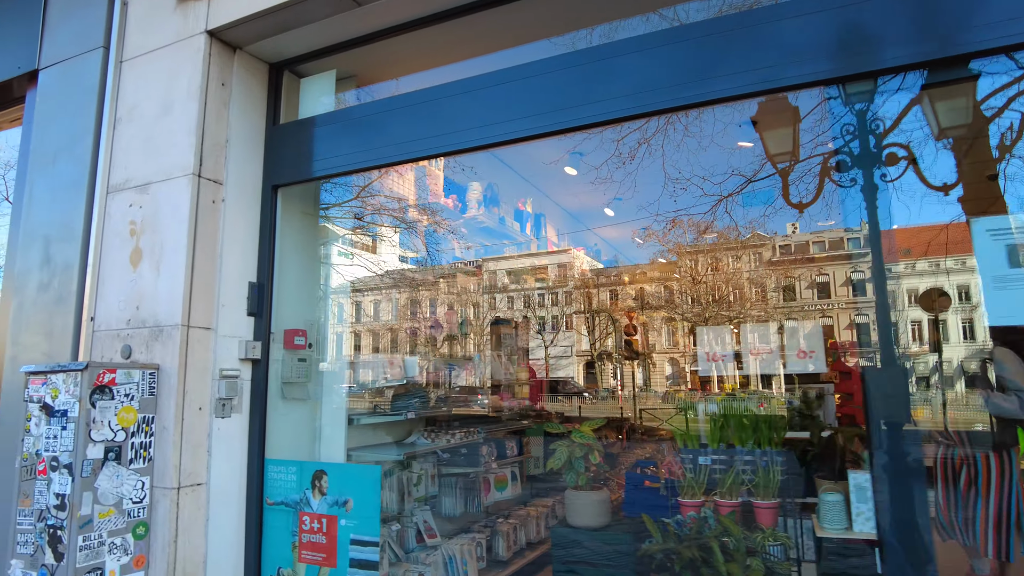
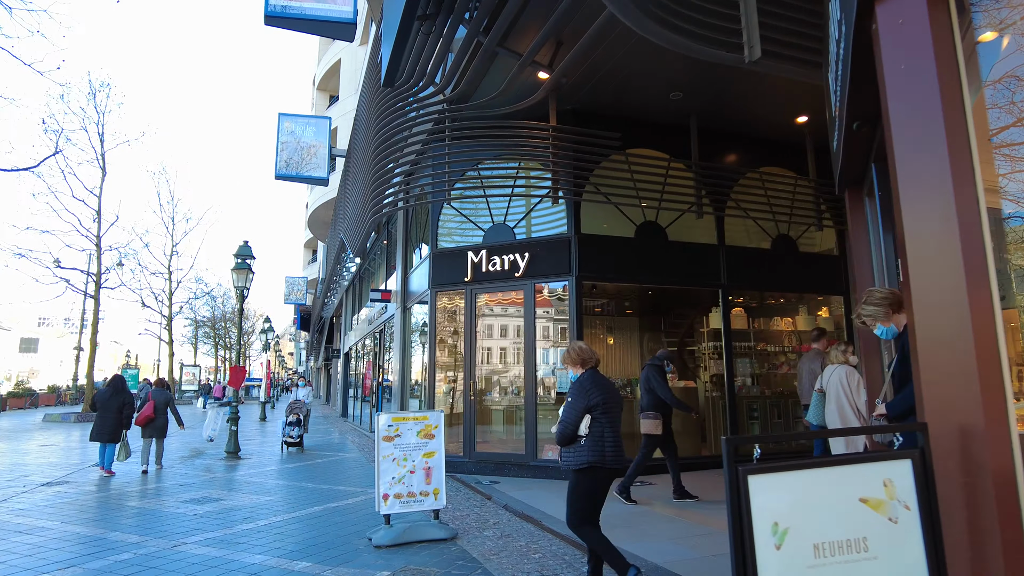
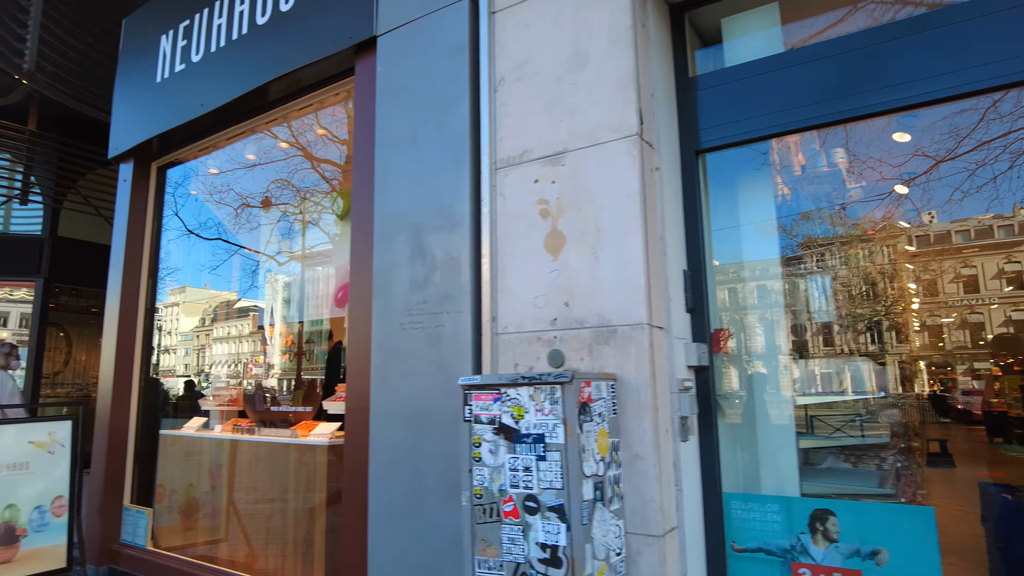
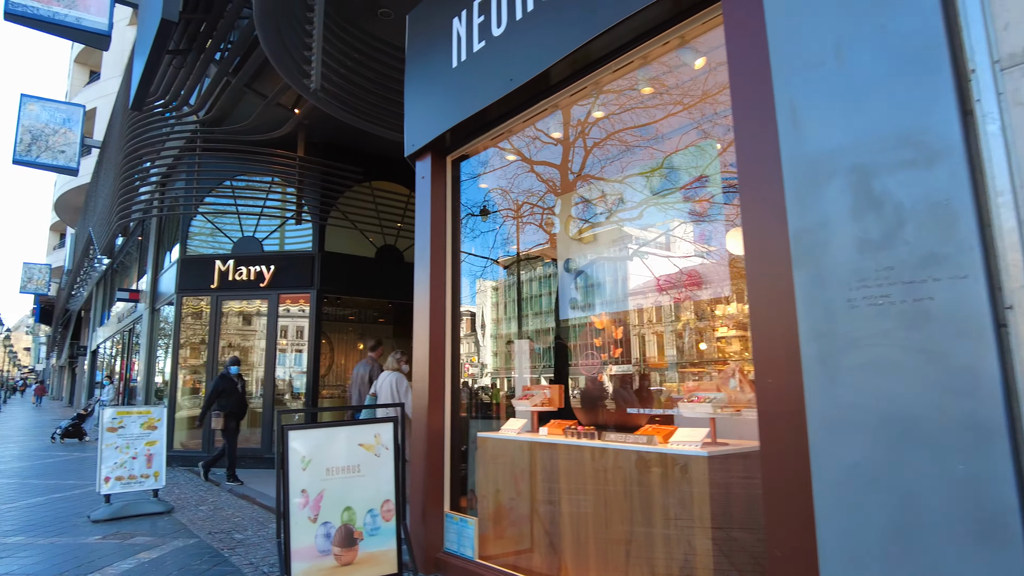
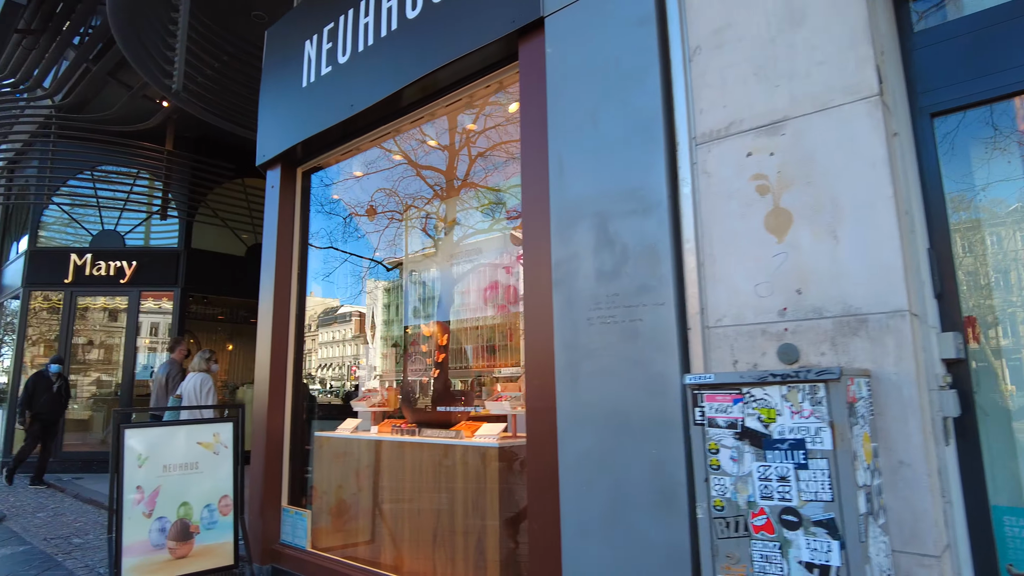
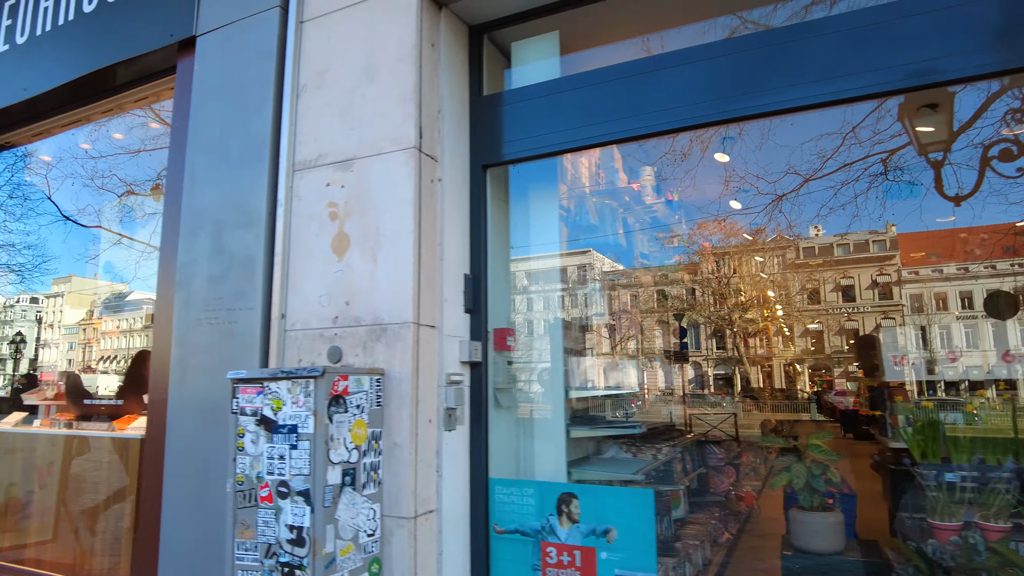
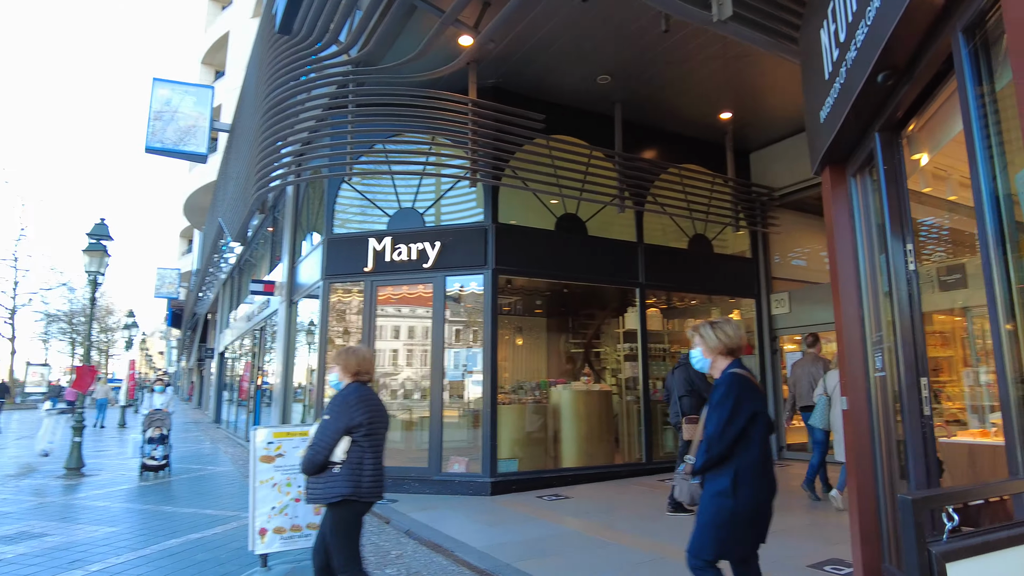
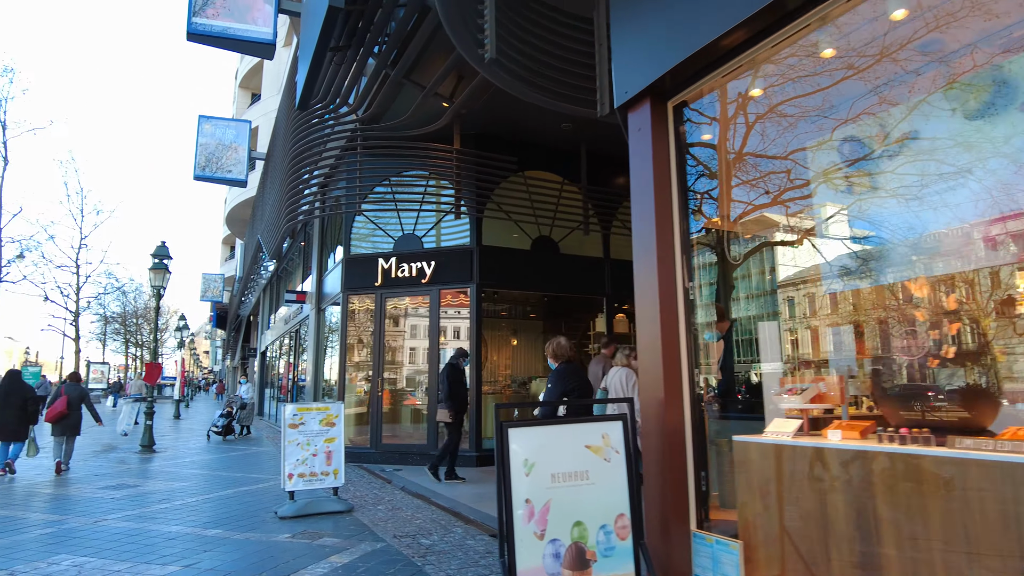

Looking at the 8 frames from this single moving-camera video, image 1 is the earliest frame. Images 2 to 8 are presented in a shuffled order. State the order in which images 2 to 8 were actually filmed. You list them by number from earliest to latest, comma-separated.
6, 3, 5, 4, 8, 2, 7
